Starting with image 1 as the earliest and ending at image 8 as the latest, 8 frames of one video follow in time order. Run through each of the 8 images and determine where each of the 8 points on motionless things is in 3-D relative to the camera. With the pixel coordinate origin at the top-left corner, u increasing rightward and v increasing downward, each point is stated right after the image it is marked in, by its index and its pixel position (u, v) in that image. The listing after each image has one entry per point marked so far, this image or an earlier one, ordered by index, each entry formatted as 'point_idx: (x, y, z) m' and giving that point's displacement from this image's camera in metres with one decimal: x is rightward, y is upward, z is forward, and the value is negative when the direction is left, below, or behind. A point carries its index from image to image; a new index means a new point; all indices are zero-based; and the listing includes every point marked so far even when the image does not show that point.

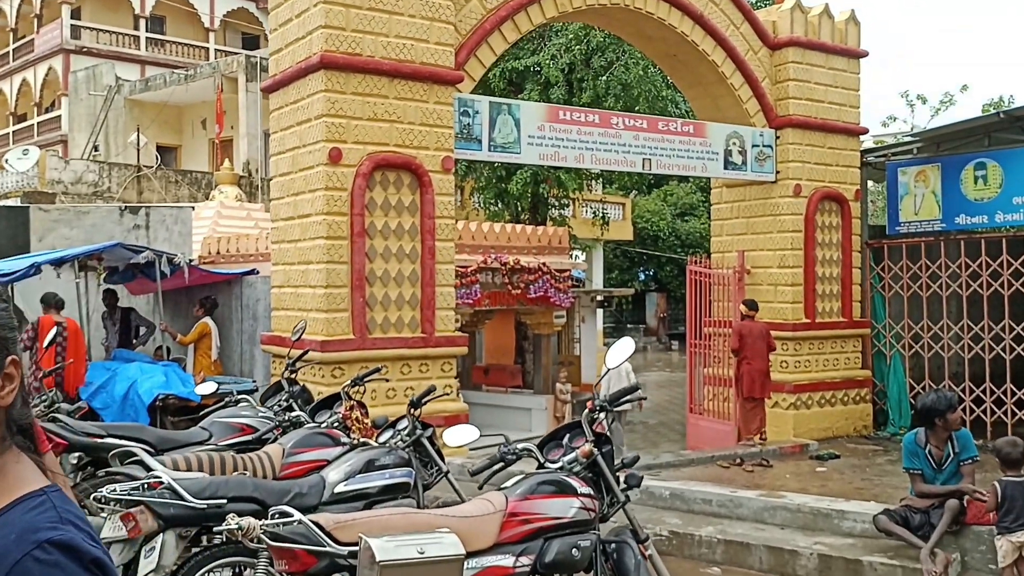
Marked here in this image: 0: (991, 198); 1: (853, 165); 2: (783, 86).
0: (+5.2, +1.0, +10.2) m
1: (+4.0, +1.4, +11.0) m
2: (+3.0, +2.3, +10.6) m
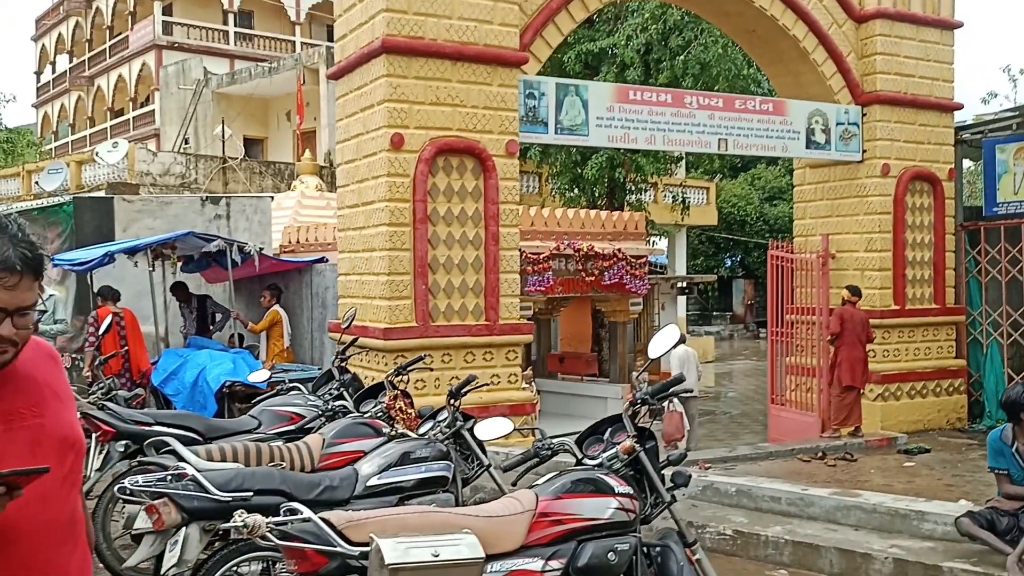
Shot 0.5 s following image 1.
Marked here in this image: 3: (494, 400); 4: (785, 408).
0: (+6.0, +1.2, +9.5) m
1: (+4.8, +1.6, +10.4) m
2: (+3.8, +2.4, +10.0) m
3: (-0.1, -0.9, +7.7) m
4: (+3.1, -1.4, +10.7) m
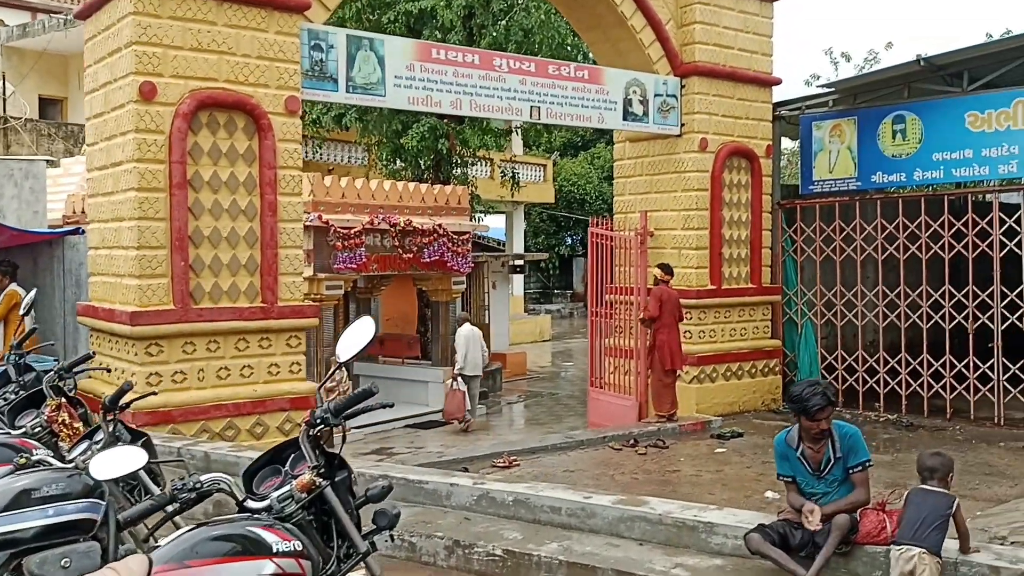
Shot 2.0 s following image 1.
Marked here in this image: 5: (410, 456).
0: (+4.0, +1.4, +9.5) m
1: (+2.7, +1.8, +10.2) m
2: (+1.8, +2.6, +9.6) m
3: (-1.7, -0.8, +6.8) m
4: (+1.0, -1.1, +10.3) m
5: (-1.1, -1.8, +10.1) m
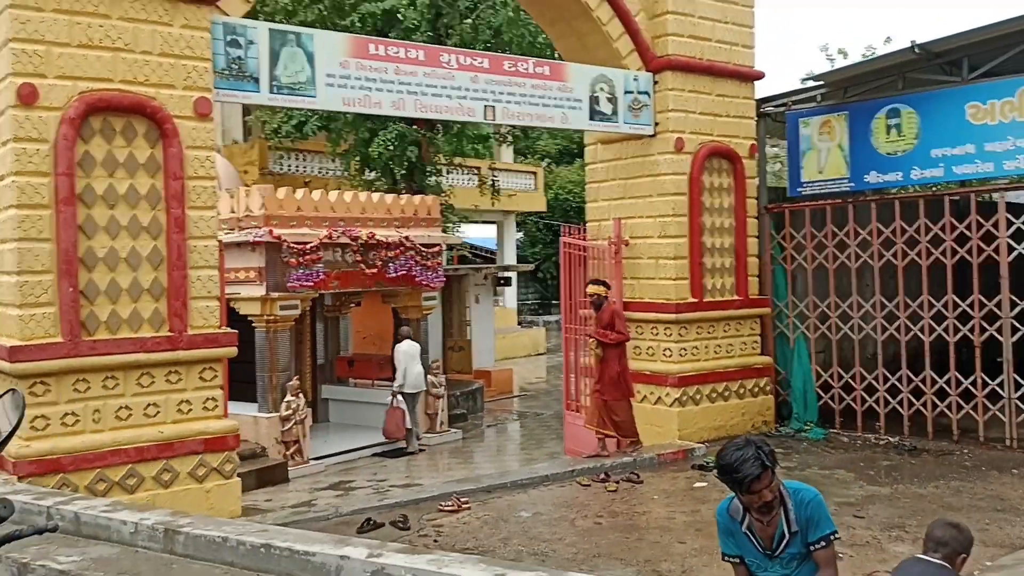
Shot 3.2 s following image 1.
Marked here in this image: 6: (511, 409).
0: (+3.6, +1.3, +8.7) m
1: (+2.3, +1.7, +9.4) m
2: (+1.4, +2.5, +8.8) m
3: (-2.1, -0.9, +6.0) m
4: (+0.7, -1.3, +9.5) m
5: (-1.4, -2.0, +9.3) m
6: (0.0, -1.9, +15.0) m
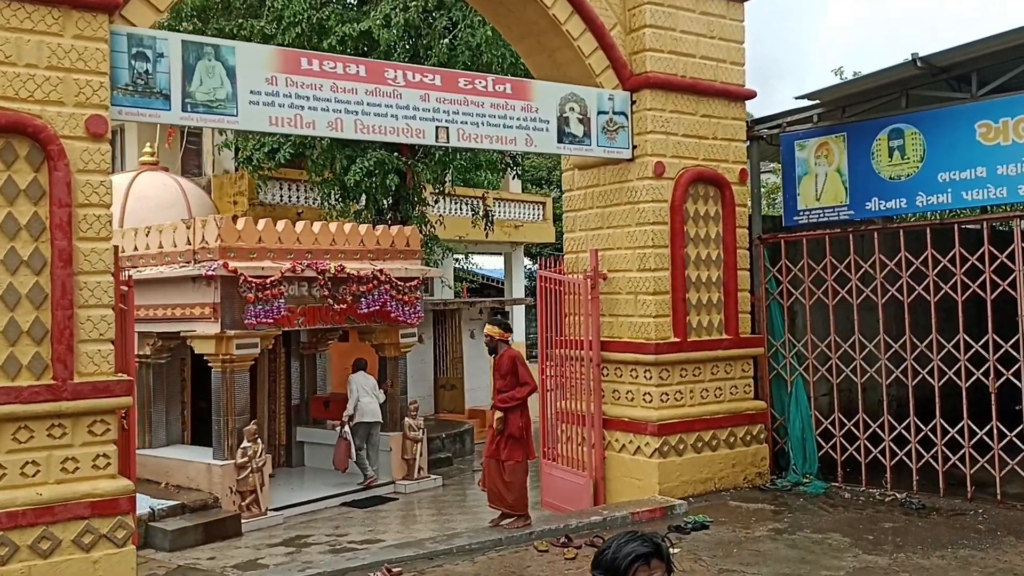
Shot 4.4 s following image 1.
0: (+3.3, +0.9, +7.8) m
1: (+2.0, +1.4, +8.6) m
2: (+1.1, +2.2, +8.1) m
3: (-2.5, -1.2, +5.2) m
4: (+0.4, -1.6, +8.7) m
5: (-1.7, -2.4, +8.5) m
6: (-0.1, -2.5, +14.2) m
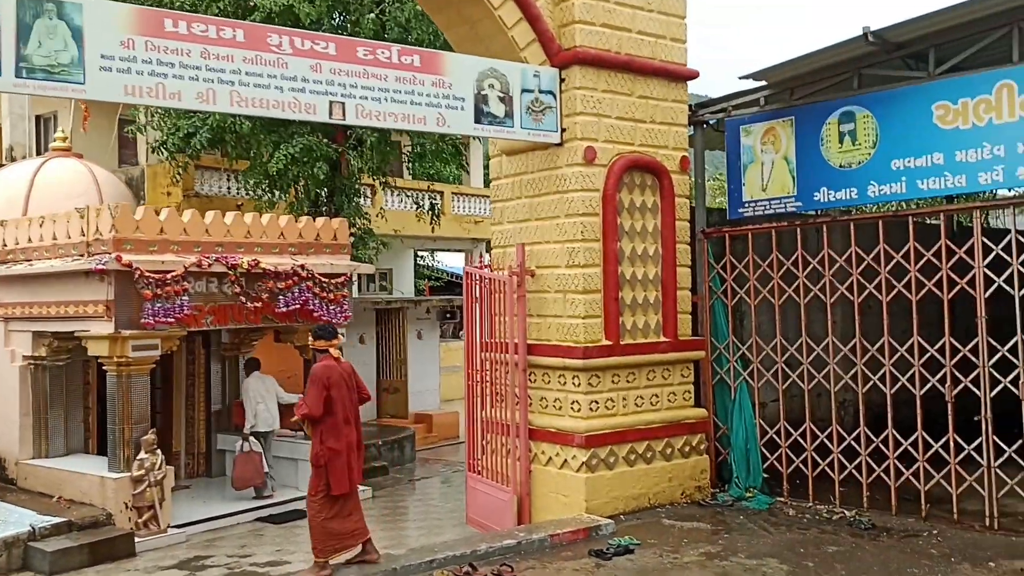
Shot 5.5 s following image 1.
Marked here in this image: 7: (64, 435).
0: (+2.7, +1.0, +7.1) m
1: (+1.4, +1.4, +7.9) m
2: (+0.4, +2.2, +7.4) m
3: (-3.1, -1.1, +4.4) m
4: (-0.3, -1.6, +7.9) m
5: (-2.4, -2.3, +7.7) m
6: (-1.0, -2.4, +13.4) m
7: (-4.6, -1.5, +9.7) m
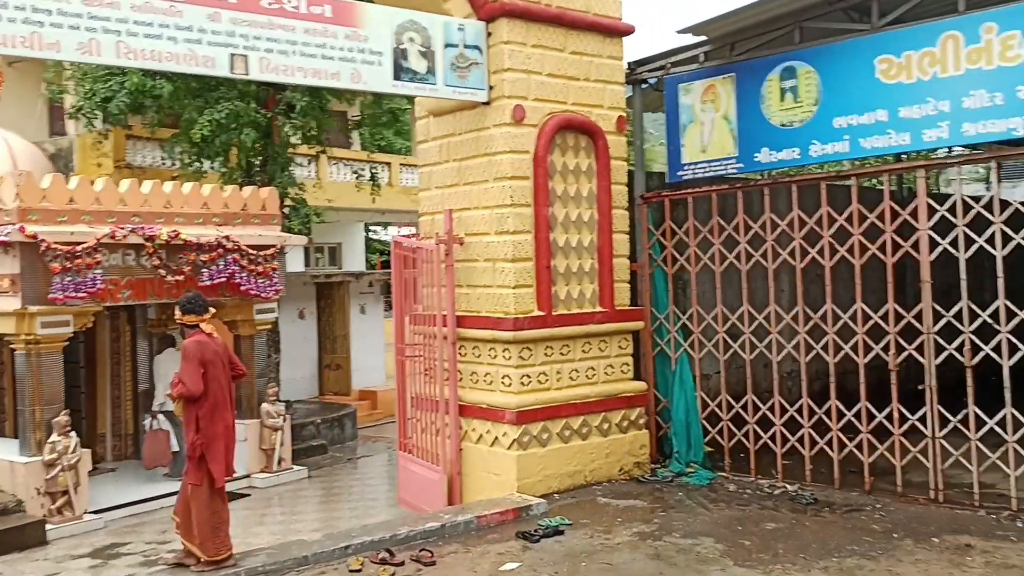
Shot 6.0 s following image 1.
0: (+2.1, +1.2, +6.8) m
1: (+0.8, +1.7, +7.5) m
2: (-0.1, +2.4, +6.9) m
3: (-3.5, -1.0, +3.9) m
4: (-0.9, -1.4, +7.5) m
5: (-2.9, -2.1, +7.2) m
6: (-1.7, -2.1, +13.0) m
7: (-5.3, -1.3, +9.2) m
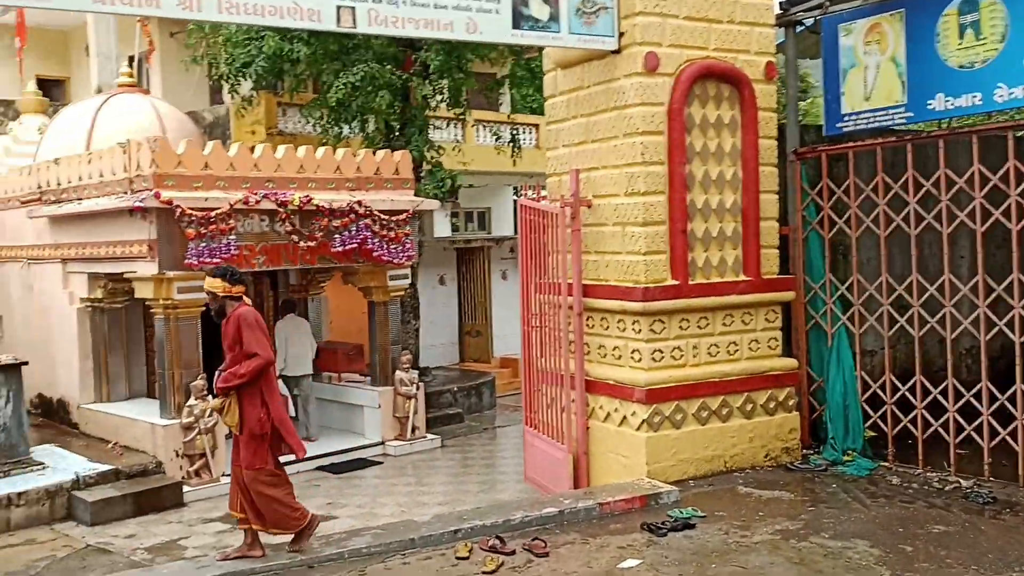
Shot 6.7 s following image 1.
0: (+3.0, +1.4, +5.8) m
1: (+1.8, +1.9, +6.7) m
2: (+0.8, +2.7, +6.3) m
3: (-3.1, -0.9, +4.0) m
4: (+0.1, -1.1, +7.1) m
5: (-1.9, -1.8, +7.2) m
6: (+0.2, -1.6, +12.7) m
7: (-3.9, -0.9, +9.5) m
